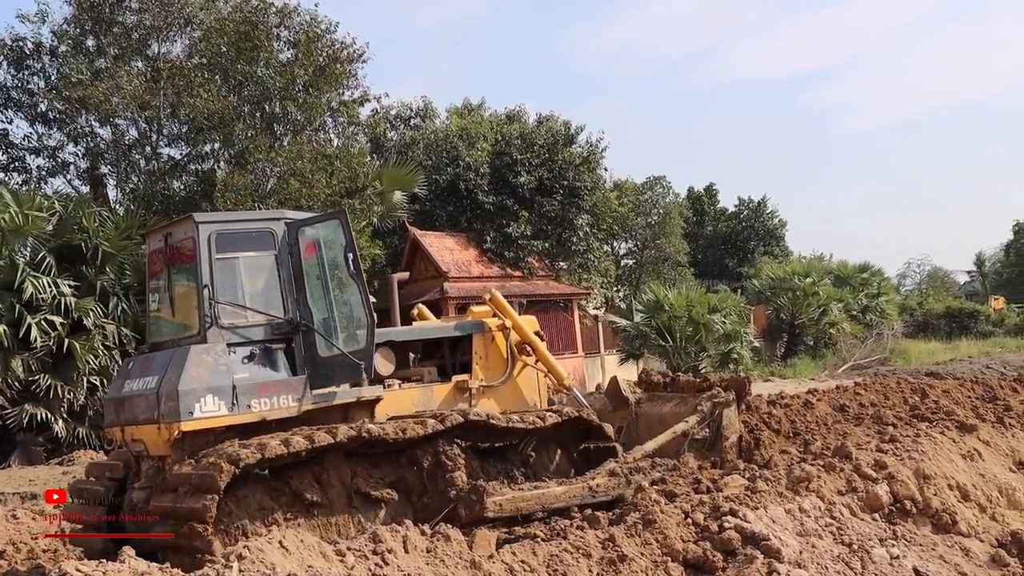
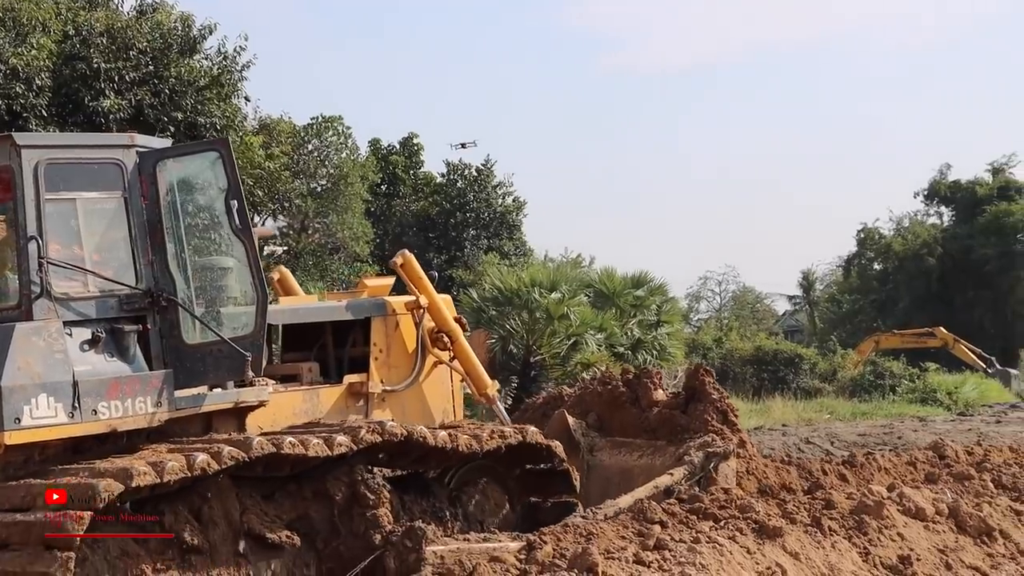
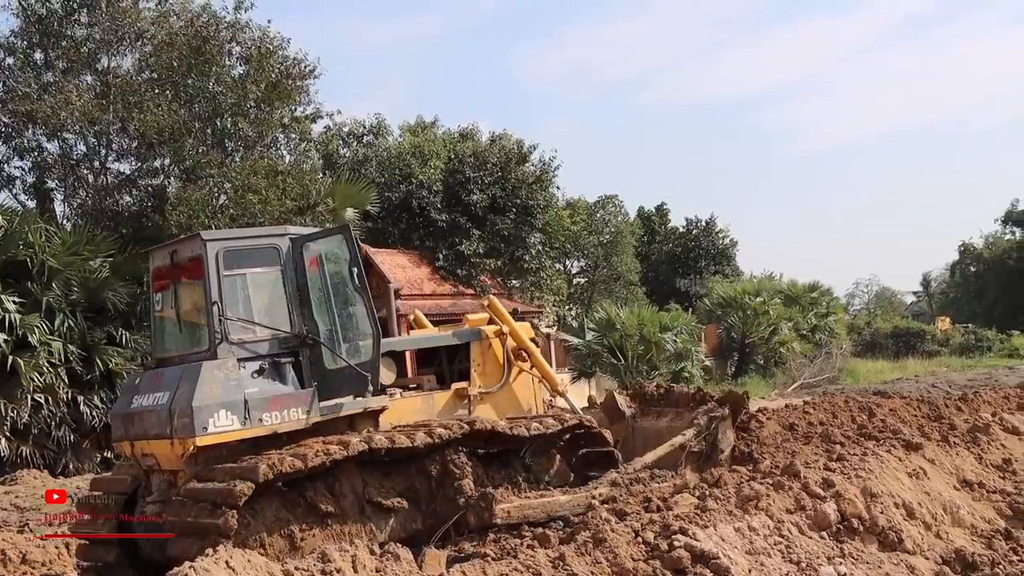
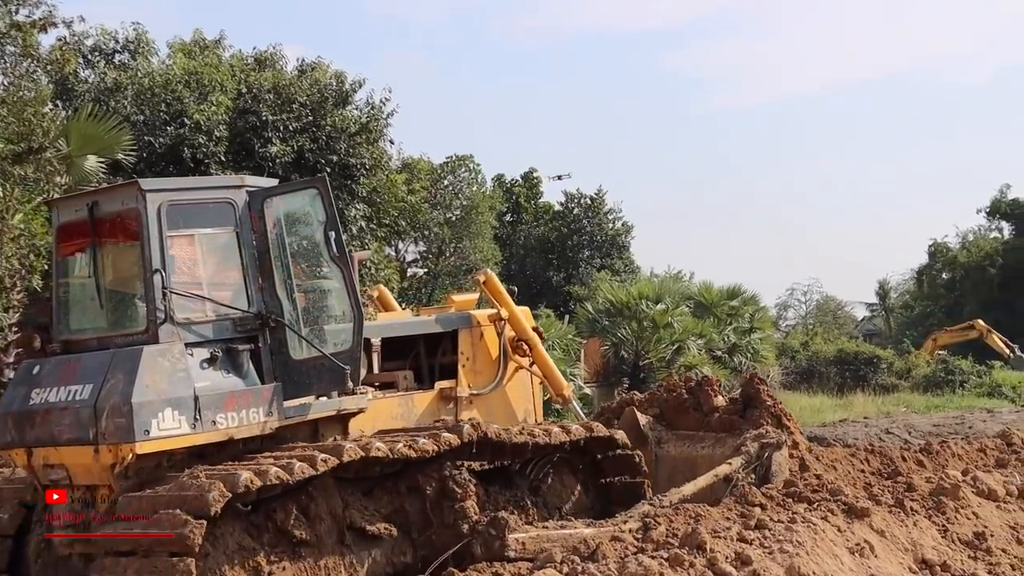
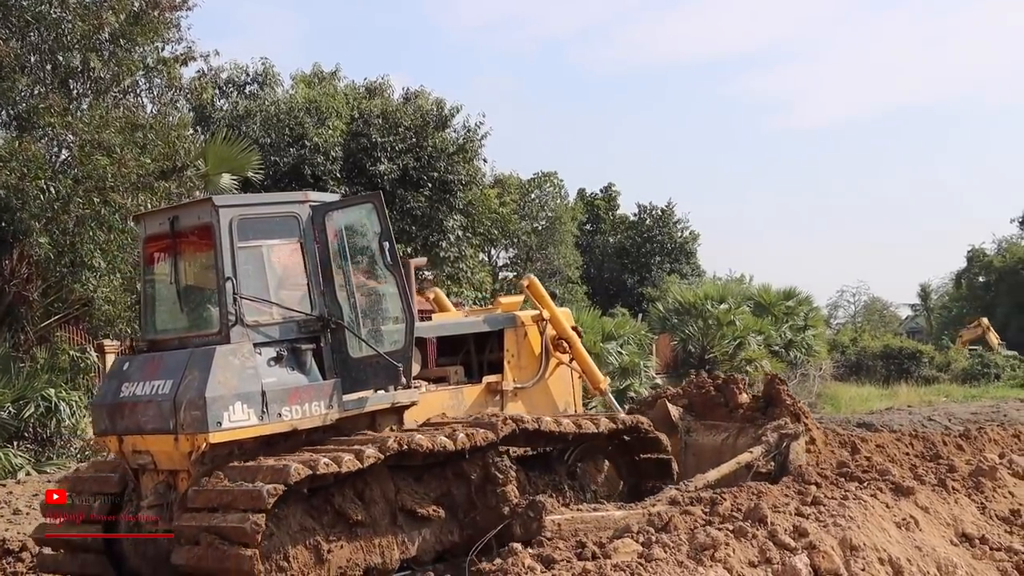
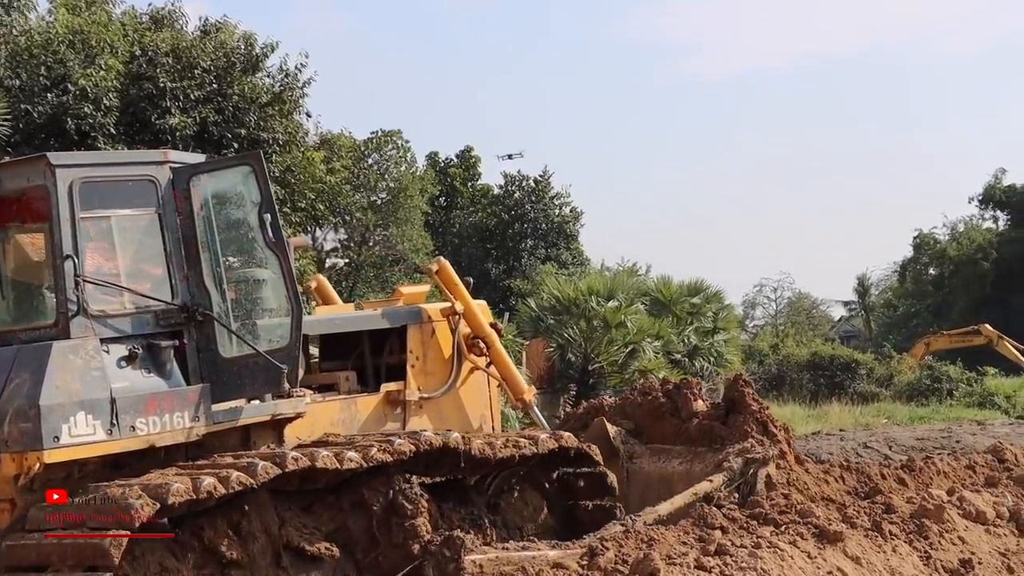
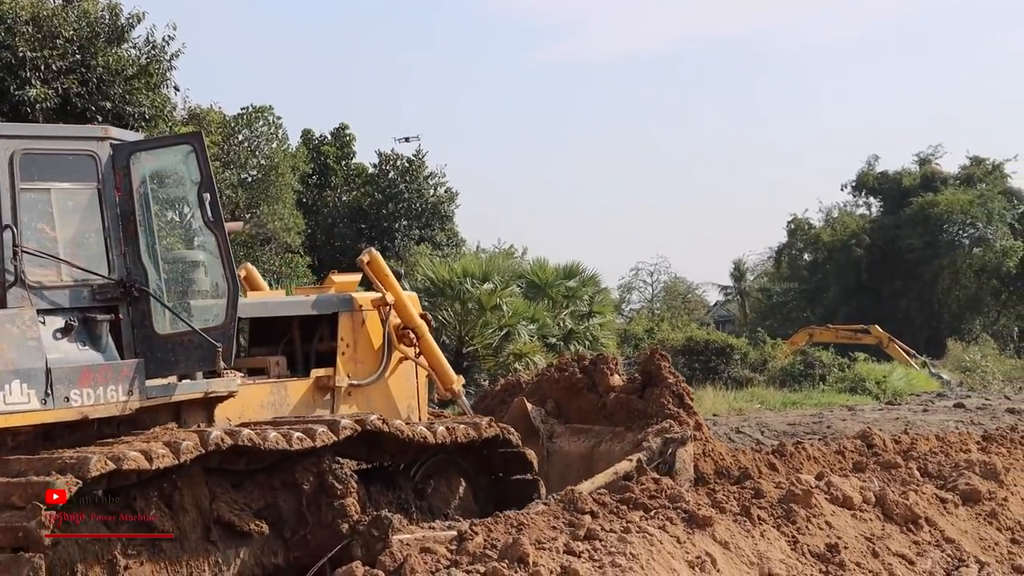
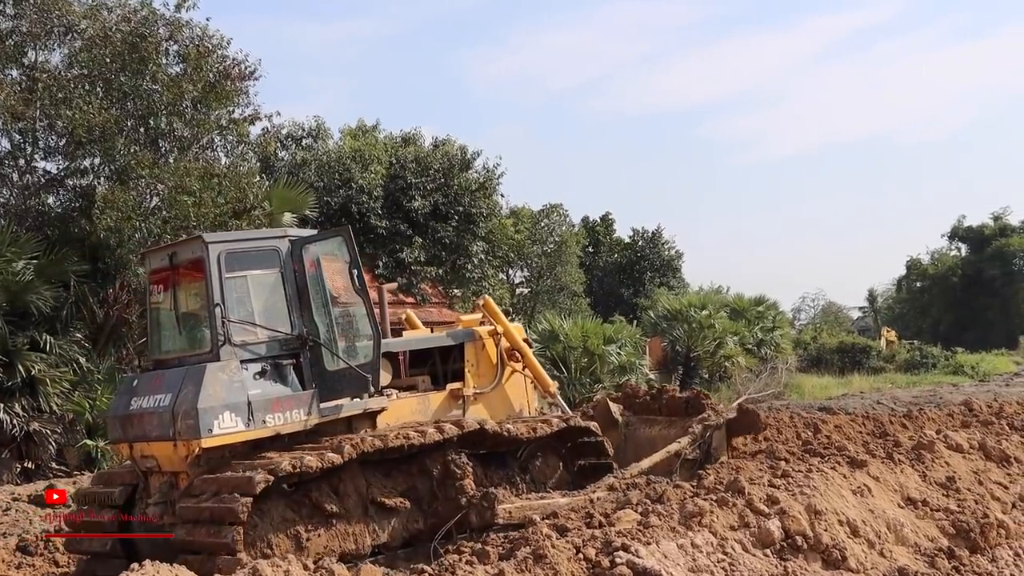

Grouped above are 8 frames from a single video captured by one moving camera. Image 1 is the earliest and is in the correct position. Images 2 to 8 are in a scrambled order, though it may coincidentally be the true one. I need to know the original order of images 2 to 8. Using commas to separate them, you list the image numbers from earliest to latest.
3, 8, 5, 4, 6, 2, 7
